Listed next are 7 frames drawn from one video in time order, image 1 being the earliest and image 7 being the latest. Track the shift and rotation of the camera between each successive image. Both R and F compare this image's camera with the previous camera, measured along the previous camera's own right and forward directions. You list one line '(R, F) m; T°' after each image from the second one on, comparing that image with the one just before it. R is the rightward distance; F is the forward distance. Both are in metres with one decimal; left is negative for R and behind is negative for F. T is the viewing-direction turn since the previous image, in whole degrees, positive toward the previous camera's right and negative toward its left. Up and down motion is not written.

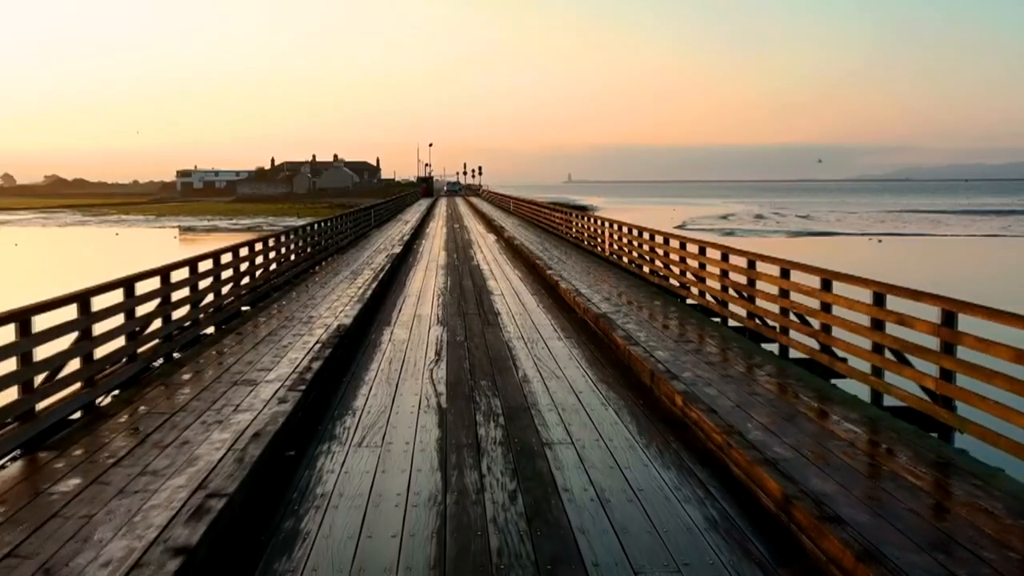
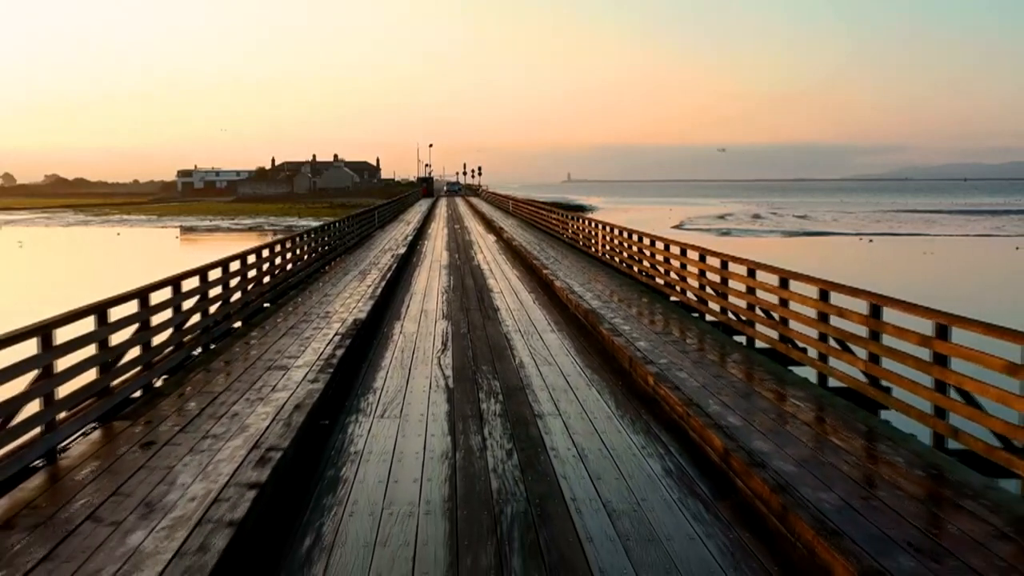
(0.0, -0.9) m; 0°
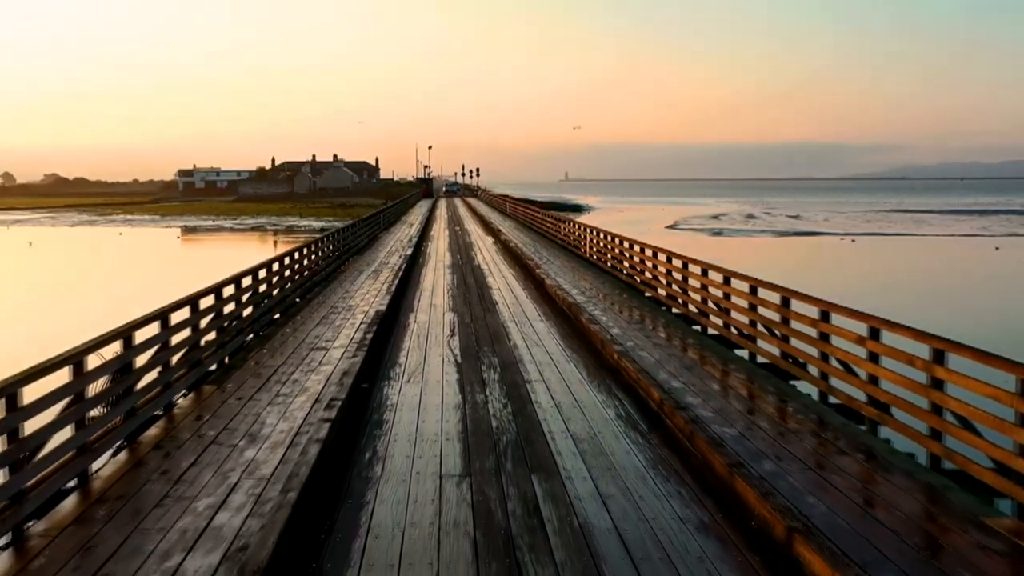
(0.0, -1.7) m; 0°
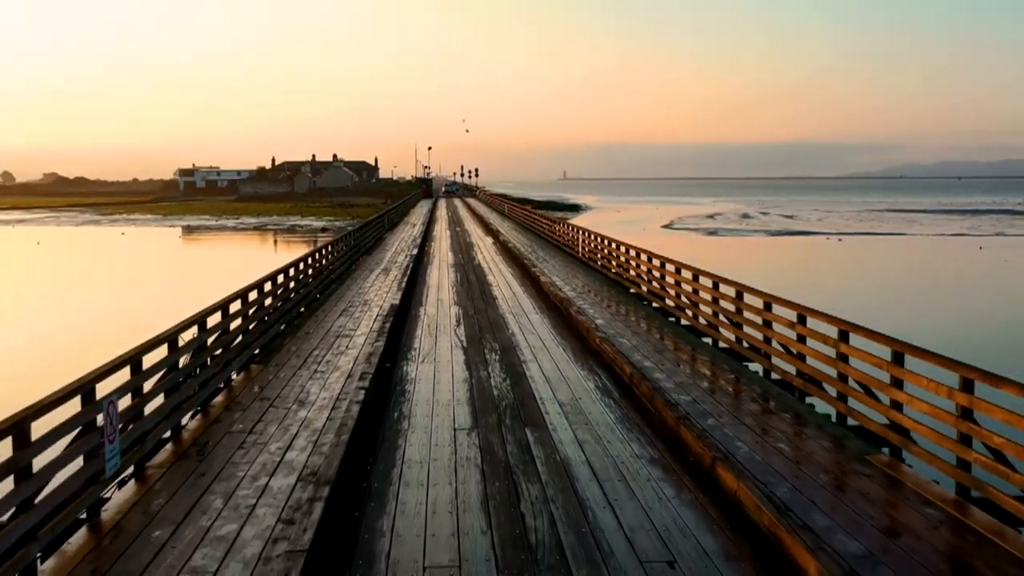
(0.0, -1.4) m; 0°
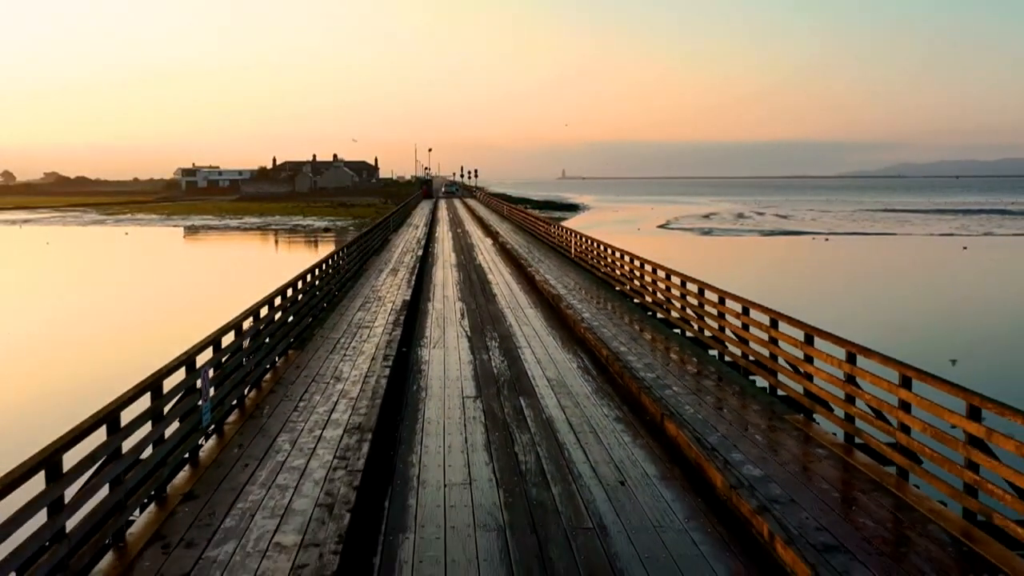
(0.0, -1.6) m; 0°
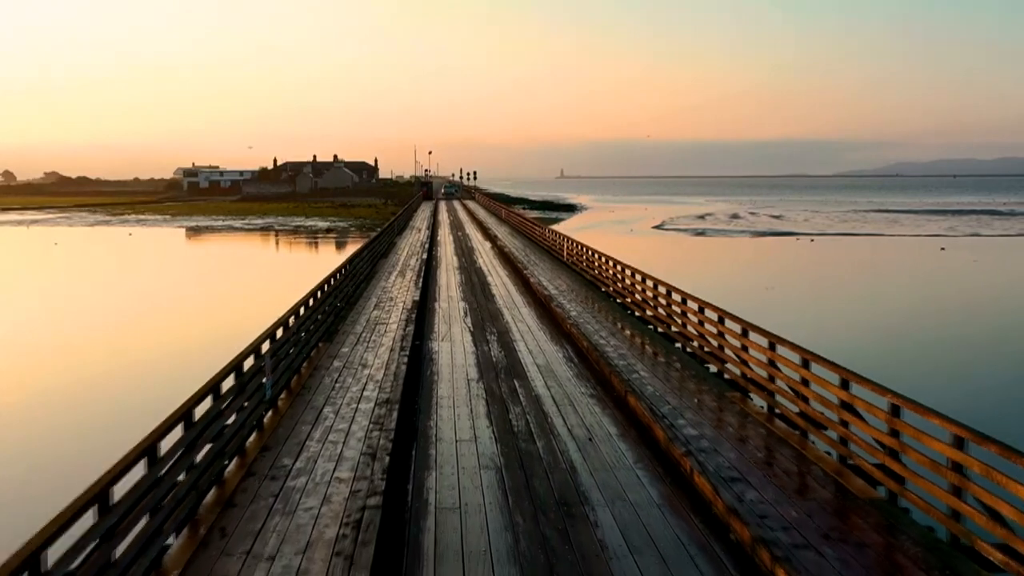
(0.0, -1.9) m; 0°
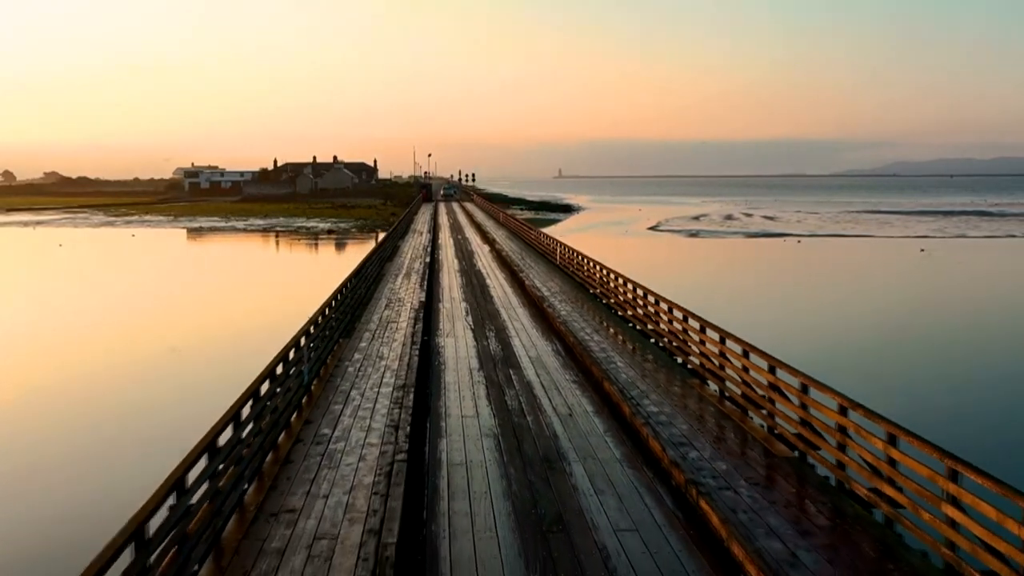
(0.0, -1.8) m; 0°
